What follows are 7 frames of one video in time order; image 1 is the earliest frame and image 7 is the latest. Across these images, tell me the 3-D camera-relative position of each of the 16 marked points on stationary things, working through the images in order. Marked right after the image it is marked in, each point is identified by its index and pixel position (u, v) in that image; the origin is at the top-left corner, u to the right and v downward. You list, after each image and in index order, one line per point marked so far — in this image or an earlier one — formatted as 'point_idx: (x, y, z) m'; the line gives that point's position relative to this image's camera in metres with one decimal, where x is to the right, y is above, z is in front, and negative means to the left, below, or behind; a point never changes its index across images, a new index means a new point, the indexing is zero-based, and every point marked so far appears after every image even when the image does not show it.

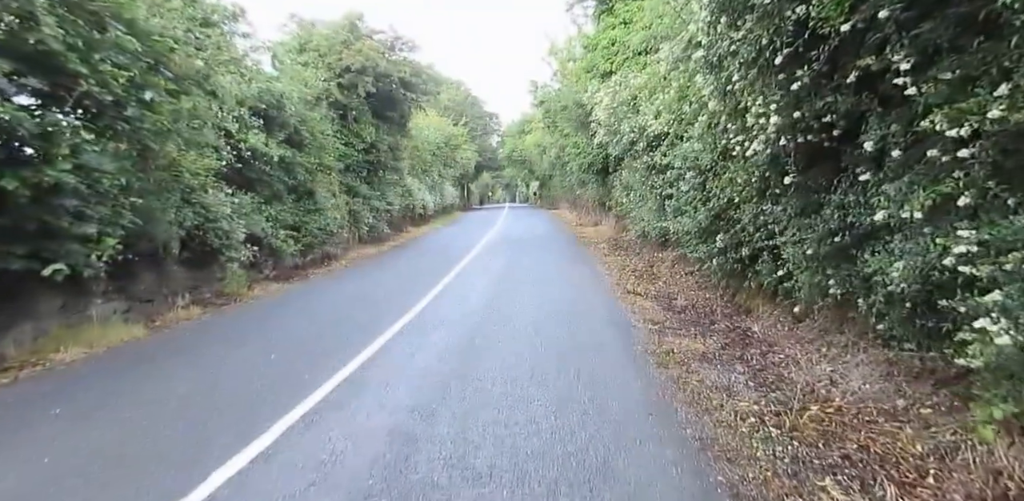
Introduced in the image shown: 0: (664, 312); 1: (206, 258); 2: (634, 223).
0: (+2.3, -0.9, +8.5) m
1: (-5.4, -0.1, +9.9) m
2: (+3.5, +0.8, +16.3) m
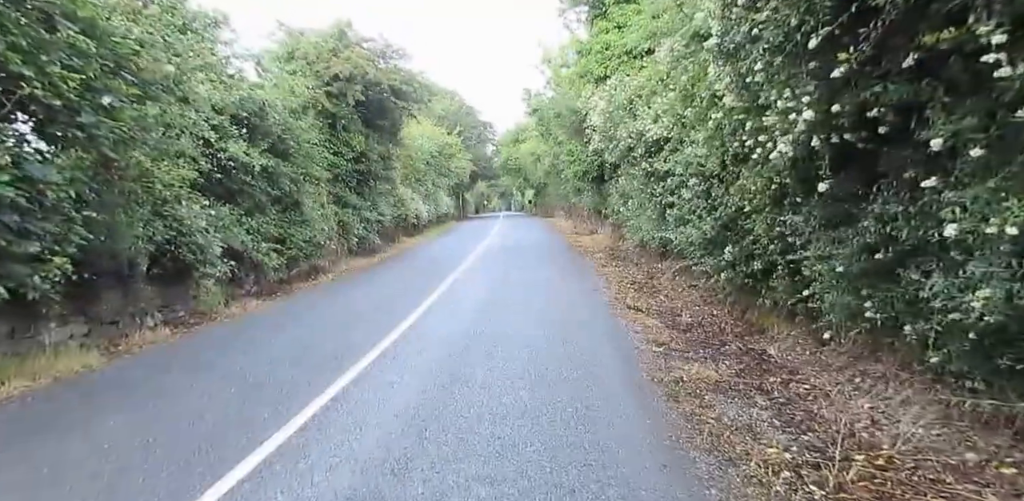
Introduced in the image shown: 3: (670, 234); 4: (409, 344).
0: (+2.2, -1.1, +7.9) m
1: (-5.5, -0.4, +9.2) m
2: (+3.3, +0.5, +15.7) m
3: (+2.8, +0.3, +10.2) m
4: (-1.3, -1.2, +7.2) m
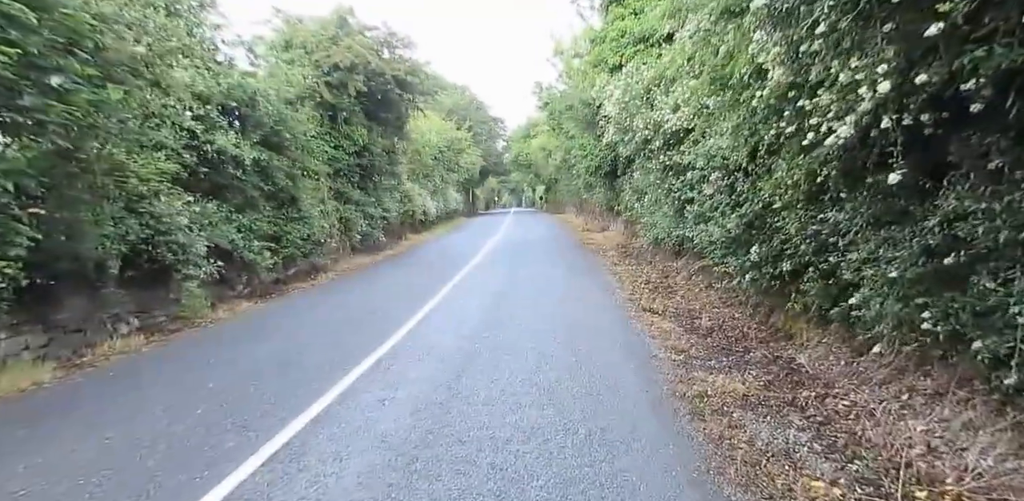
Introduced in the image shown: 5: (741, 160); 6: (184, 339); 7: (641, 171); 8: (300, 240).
0: (+2.2, -1.1, +7.3) m
1: (-5.4, -0.4, +8.7) m
2: (+3.5, +0.5, +15.1) m
3: (+3.0, +0.3, +9.6) m
4: (-1.3, -1.2, +6.6) m
5: (+2.7, +1.1, +6.6) m
6: (-4.6, -1.3, +8.0) m
7: (+3.1, +1.9, +13.7) m
8: (-5.2, +0.3, +14.0) m
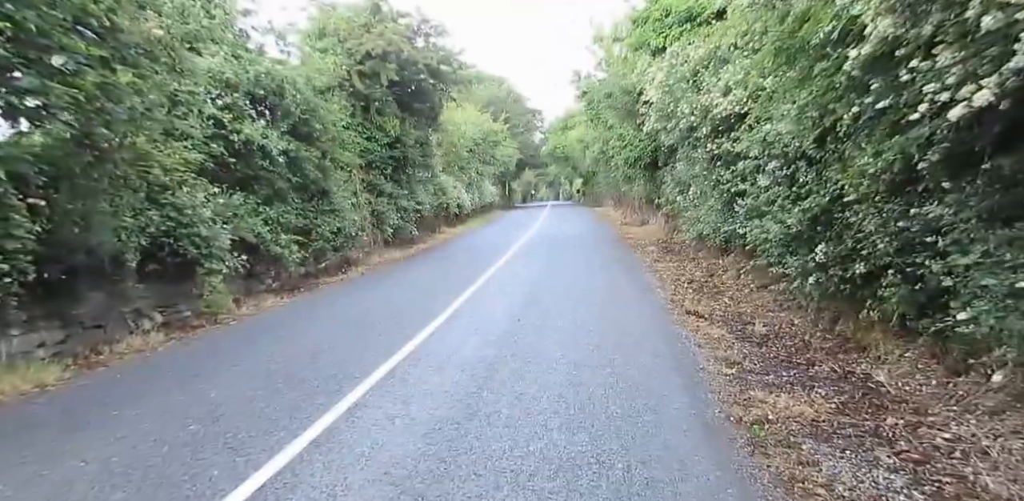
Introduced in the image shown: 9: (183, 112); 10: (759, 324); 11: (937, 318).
0: (+2.6, -1.1, +6.5) m
1: (-4.9, -0.3, +8.4) m
2: (+4.4, +0.6, +14.2) m
3: (+3.5, +0.3, +8.7) m
4: (-0.9, -1.2, +6.1) m
5: (+3.0, +1.1, +5.8) m
6: (-4.2, -1.2, +7.7) m
7: (+3.9, +2.0, +12.8) m
8: (-4.3, +0.4, +13.7) m
9: (-5.1, +2.1, +9.0) m
10: (+3.2, -1.0, +7.5) m
11: (+3.3, -0.5, +4.5) m
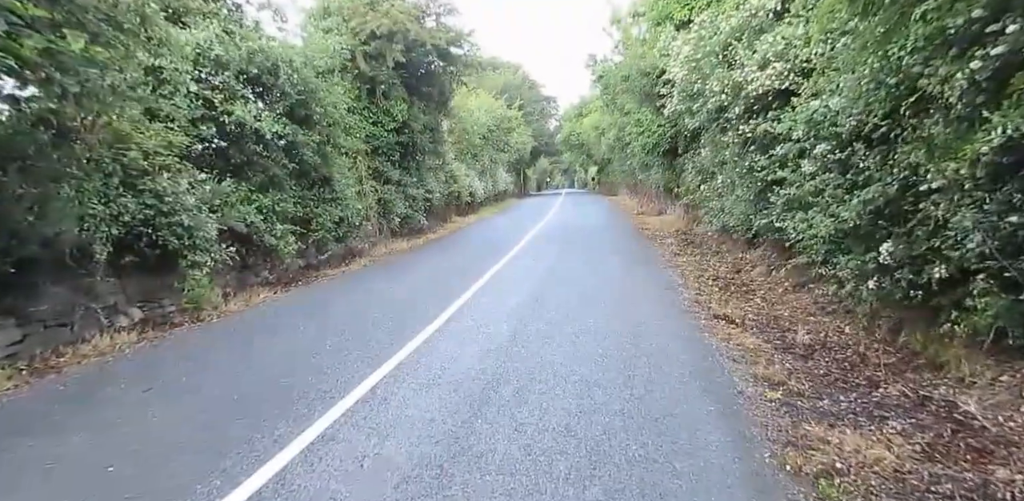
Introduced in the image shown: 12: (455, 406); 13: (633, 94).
0: (+2.7, -1.1, +5.6) m
1: (-4.8, -0.2, +7.7) m
2: (+4.7, +0.8, +13.2) m
3: (+3.6, +0.4, +7.8) m
4: (-0.9, -1.1, +5.3) m
5: (+3.1, +1.1, +4.9) m
6: (-4.1, -1.1, +6.9) m
7: (+4.1, +2.1, +11.8) m
8: (-4.1, +0.6, +13.0) m
9: (-5.0, +2.2, +8.2) m
10: (+3.3, -0.9, +6.6) m
11: (+3.3, -0.5, +3.5) m
12: (-0.4, -1.2, +4.5) m
13: (+3.9, +5.0, +18.3) m
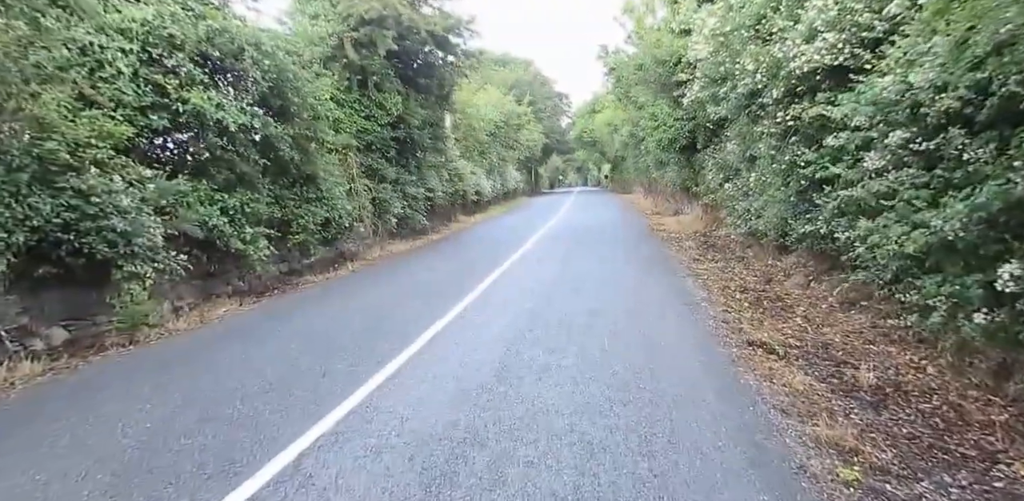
0: (+2.5, -1.2, +4.3) m
1: (-4.9, -0.3, +6.6) m
2: (+4.7, +0.7, +11.8) m
3: (+3.5, +0.3, +6.5) m
4: (-1.0, -1.3, +4.1) m
5: (+2.9, +0.9, +3.5) m
6: (-4.2, -1.2, +5.8) m
7: (+4.1, +2.0, +10.5) m
8: (-4.1, +0.5, +11.8) m
9: (-5.0, +2.1, +7.0) m
10: (+3.2, -1.1, +5.2) m
11: (+3.1, -0.7, +2.2) m
12: (-0.6, -1.3, +3.2) m
13: (+4.0, +4.9, +16.9) m
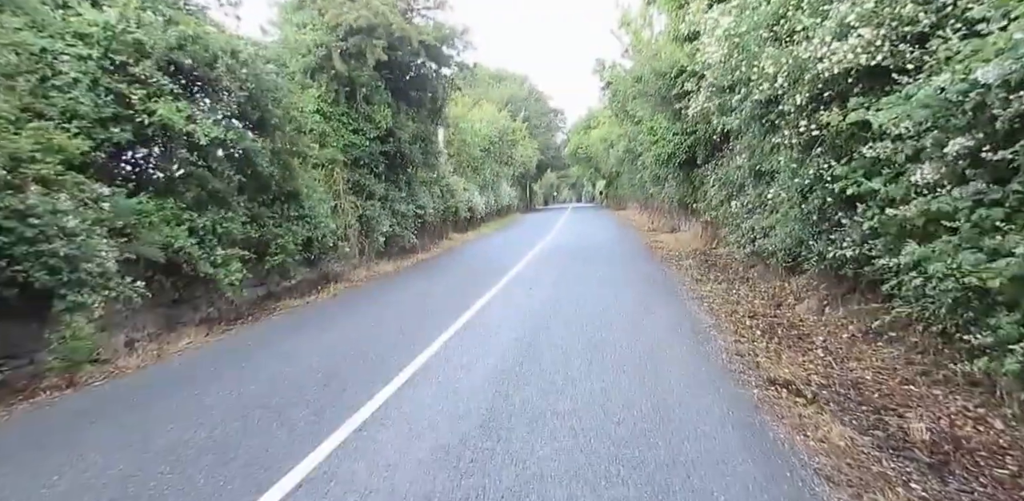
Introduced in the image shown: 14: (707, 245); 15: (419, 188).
0: (+2.5, -1.4, +3.6) m
1: (-5.0, -0.6, +5.8) m
2: (+4.6, +0.3, +11.2) m
3: (+3.4, 0.0, +5.8) m
4: (-1.1, -1.5, +3.3) m
5: (+2.9, +0.7, +2.9) m
6: (-4.3, -1.5, +5.0) m
7: (+4.0, +1.6, +9.9) m
8: (-4.2, +0.1, +11.1) m
9: (-5.1, +1.8, +6.4) m
10: (+3.1, -1.3, +4.5) m
11: (+3.1, -0.8, +1.5) m
12: (-0.6, -1.5, +2.5) m
13: (+3.9, +4.4, +16.4) m
14: (+6.3, +0.2, +18.5) m
15: (-3.0, +2.0, +18.4) m
